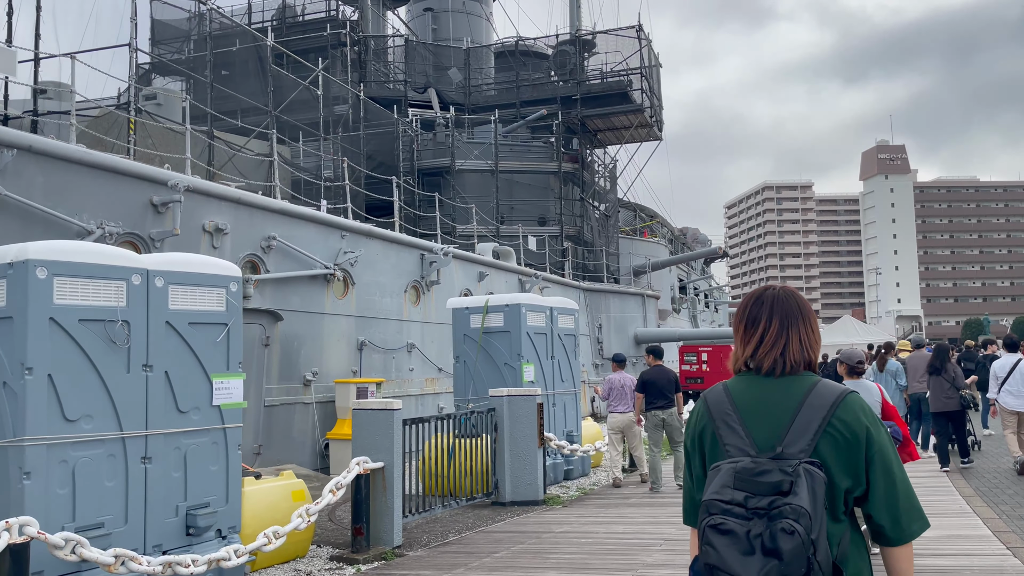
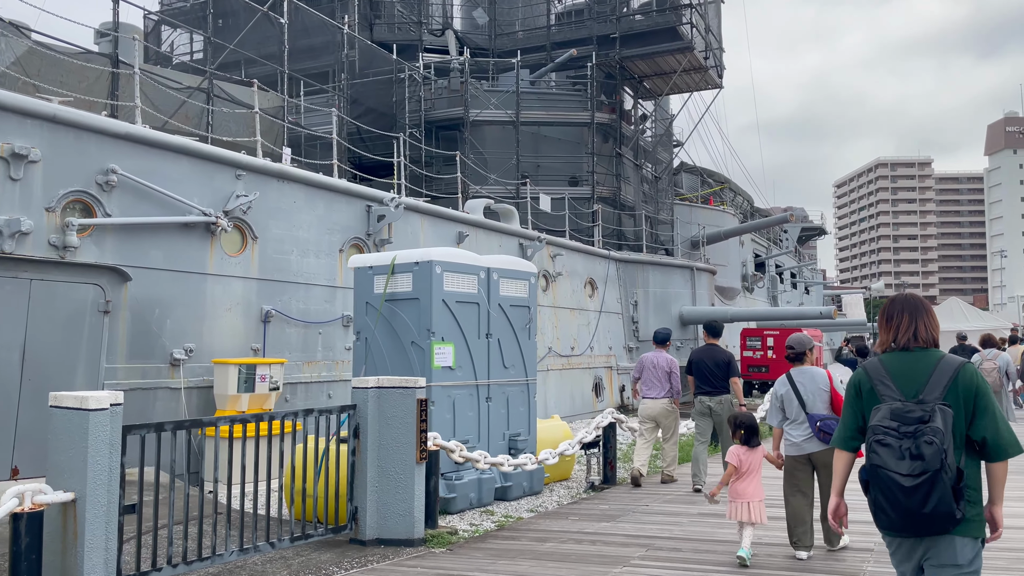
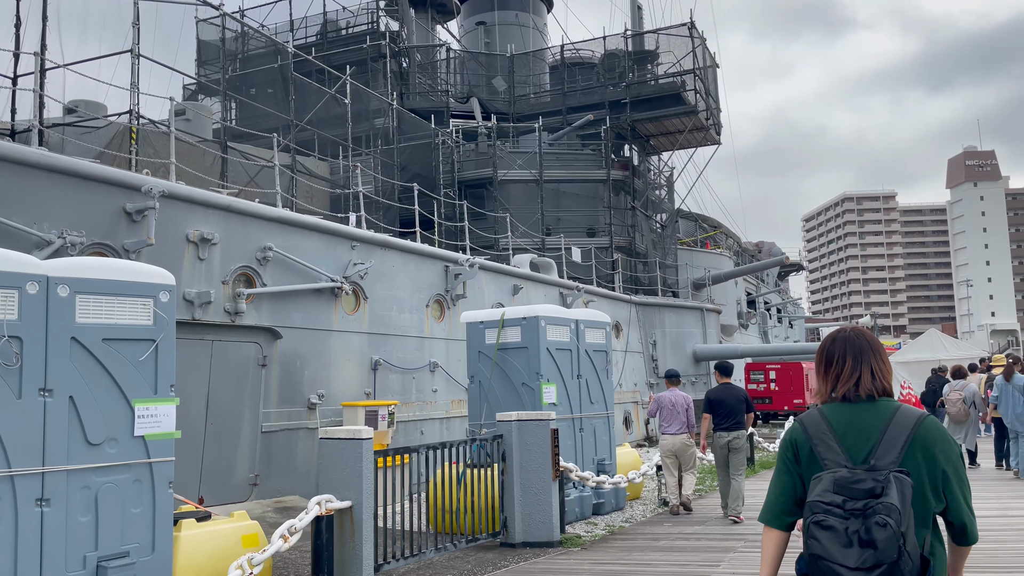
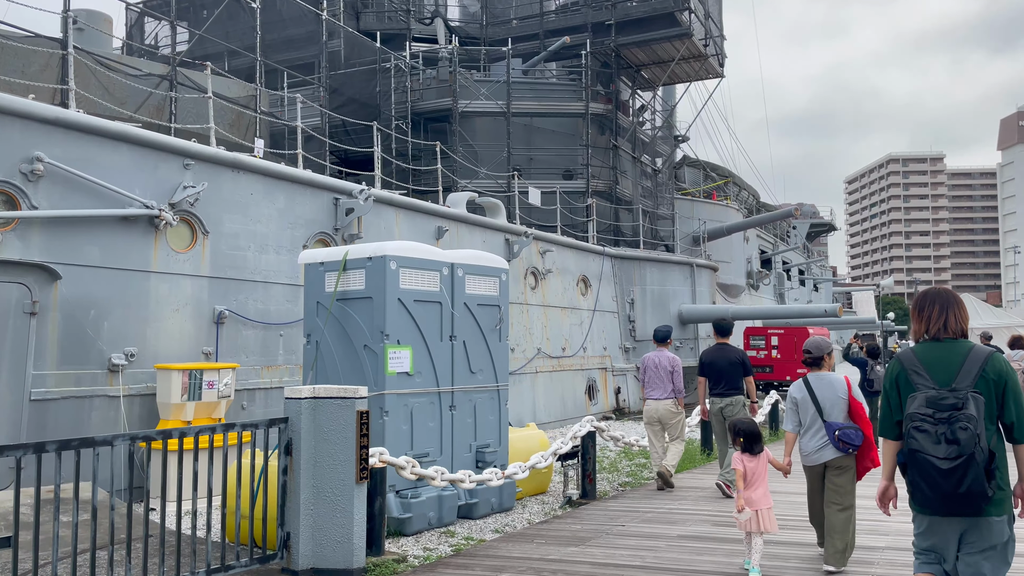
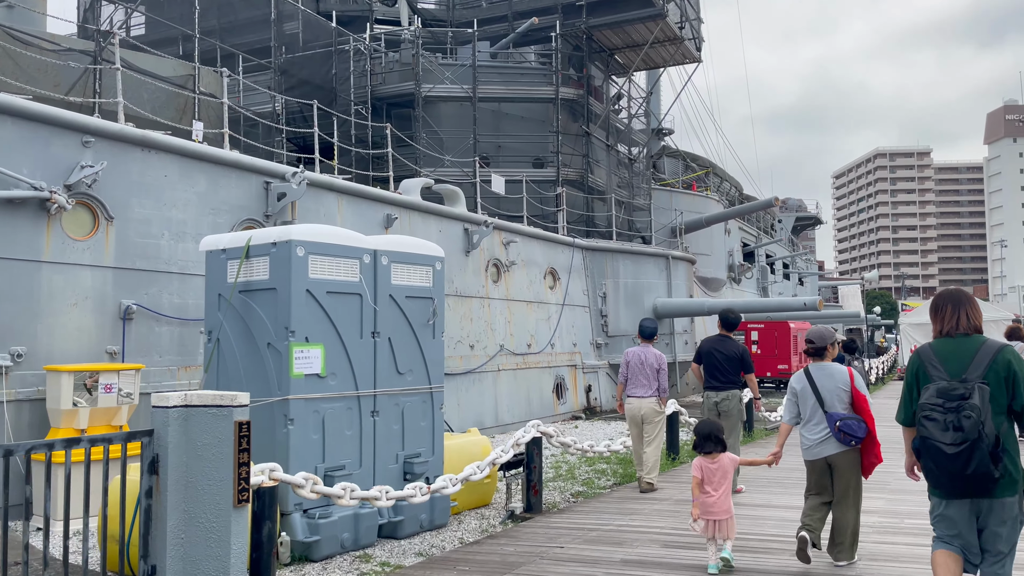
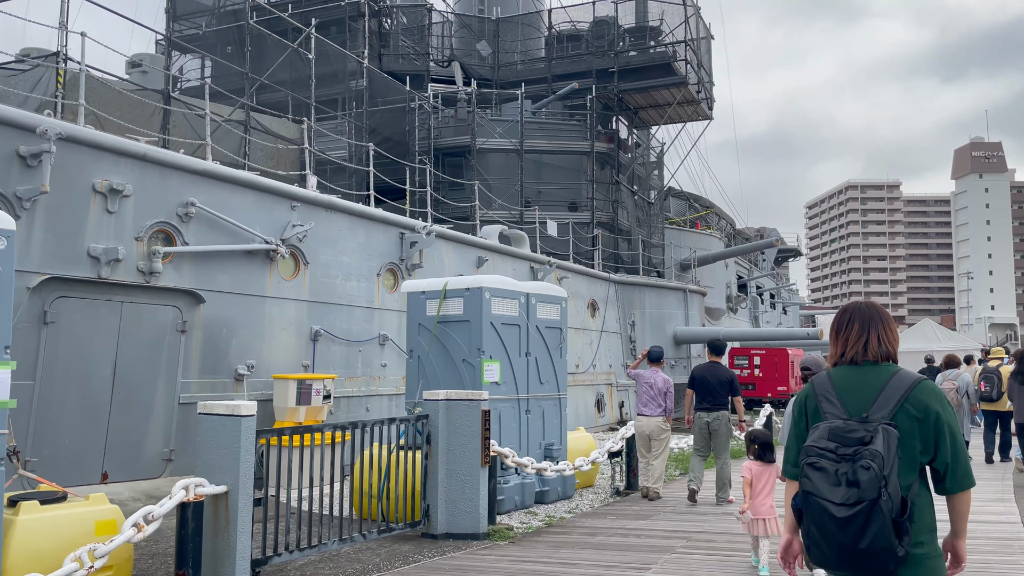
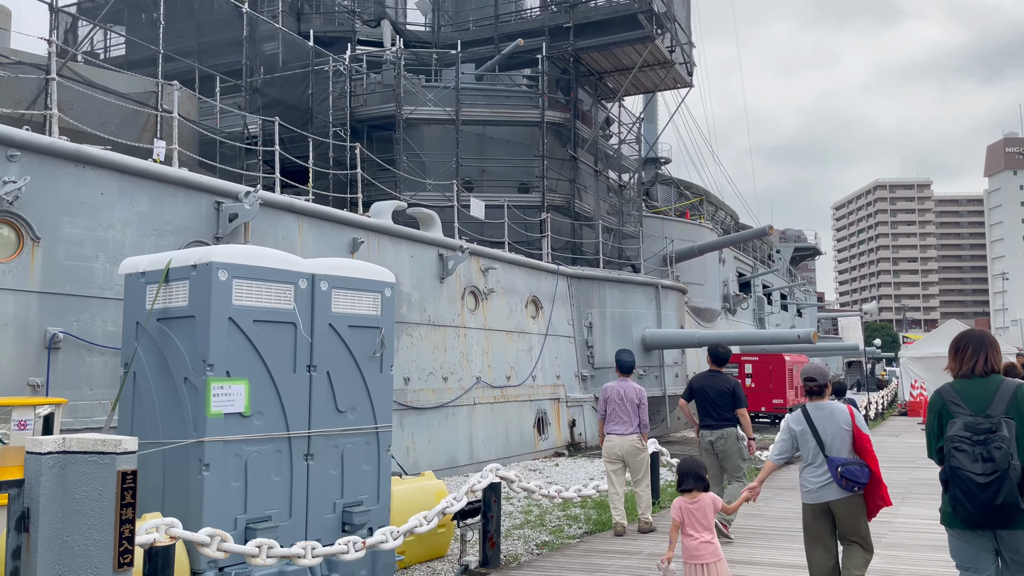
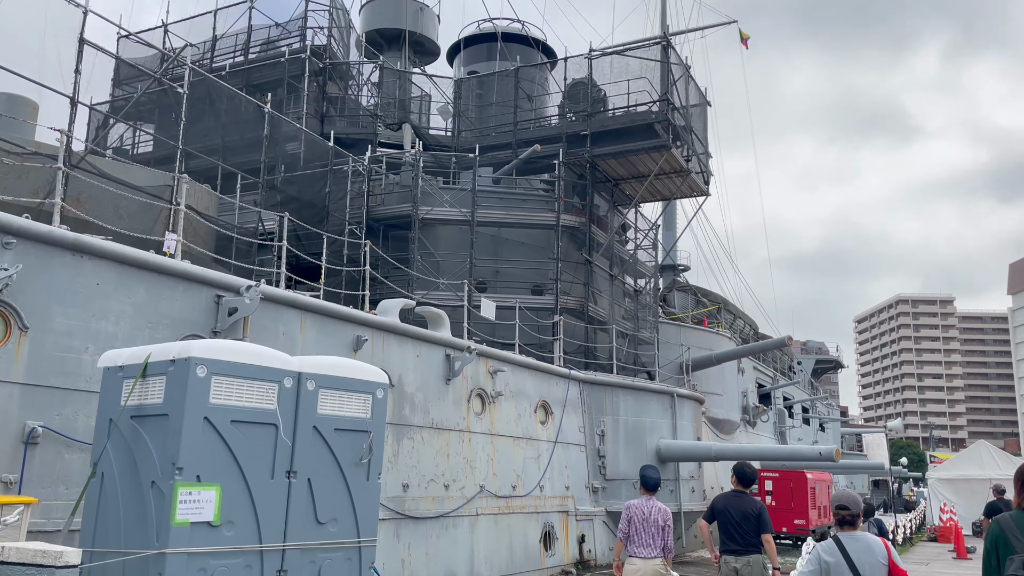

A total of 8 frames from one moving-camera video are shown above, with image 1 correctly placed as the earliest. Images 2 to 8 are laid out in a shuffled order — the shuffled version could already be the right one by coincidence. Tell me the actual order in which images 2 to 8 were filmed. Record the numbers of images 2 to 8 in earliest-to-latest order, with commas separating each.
3, 6, 2, 4, 5, 7, 8
